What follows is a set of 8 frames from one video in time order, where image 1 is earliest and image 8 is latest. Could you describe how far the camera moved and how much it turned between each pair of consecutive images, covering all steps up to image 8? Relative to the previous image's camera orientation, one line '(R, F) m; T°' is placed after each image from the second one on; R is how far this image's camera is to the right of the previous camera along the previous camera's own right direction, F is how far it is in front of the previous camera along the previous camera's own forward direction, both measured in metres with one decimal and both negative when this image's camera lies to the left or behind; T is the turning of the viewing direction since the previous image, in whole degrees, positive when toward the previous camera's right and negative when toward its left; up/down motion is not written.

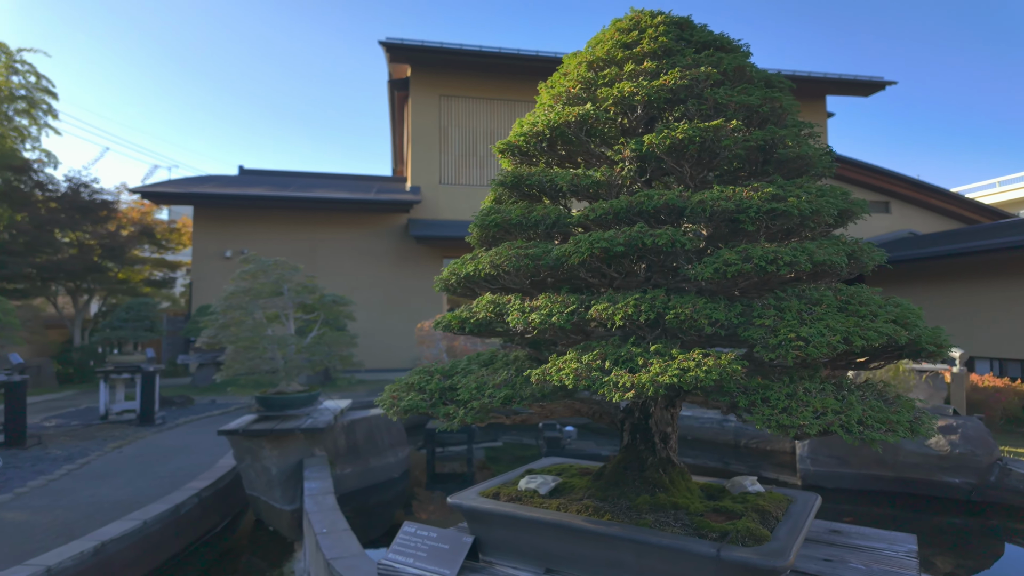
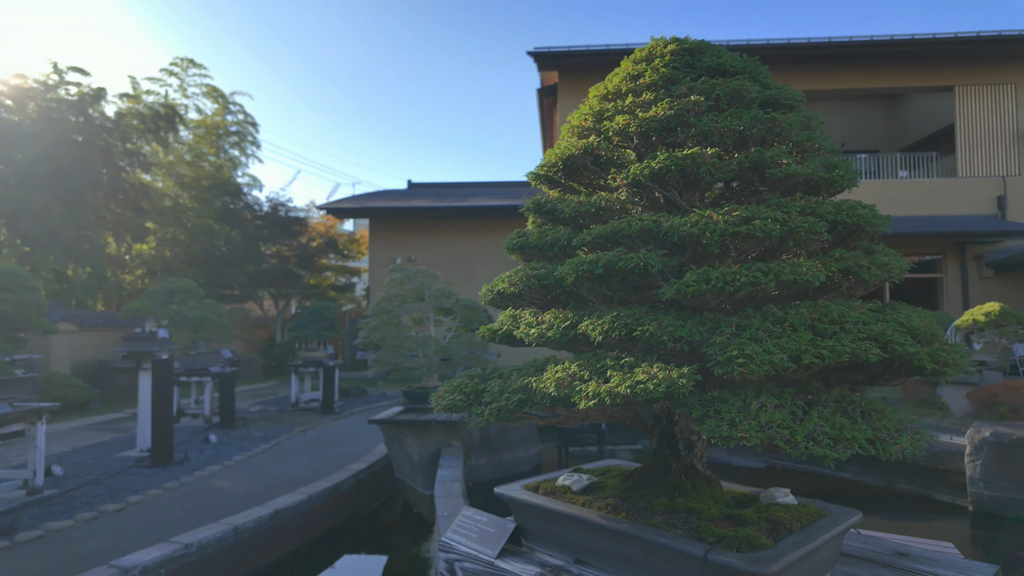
(+0.3, -0.1) m; -15°
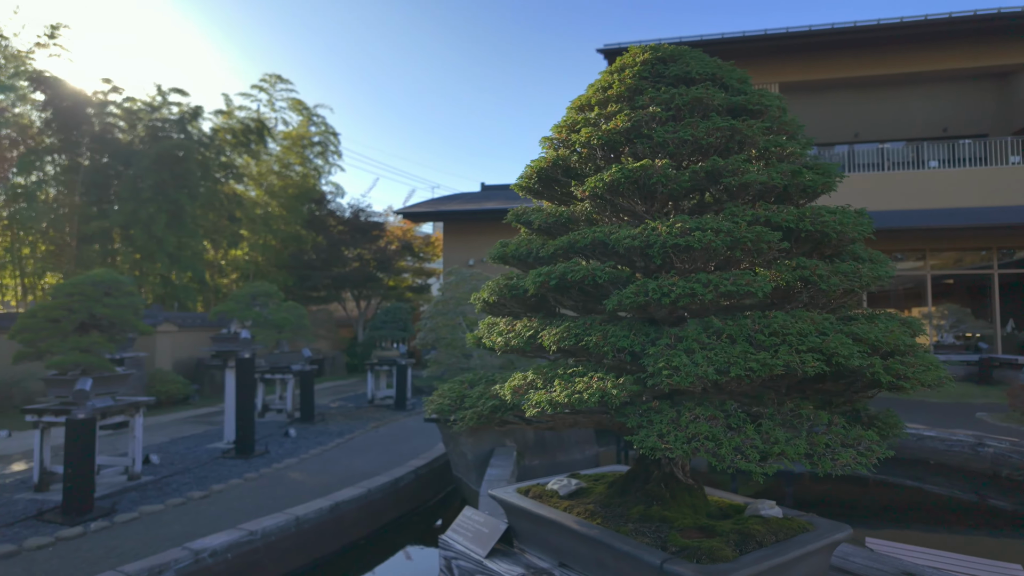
(+0.2, 0.0) m; -7°
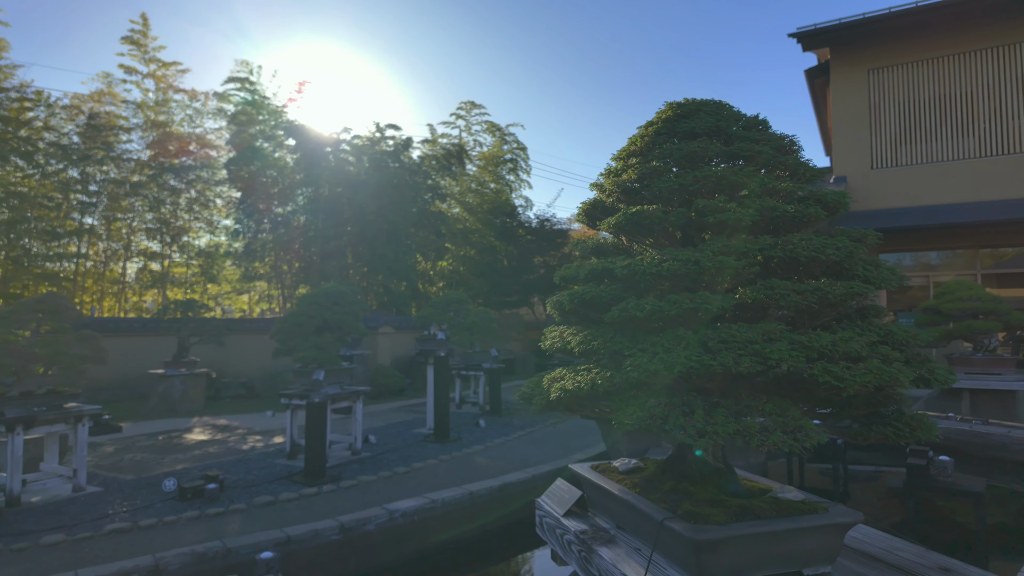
(+0.4, -0.3) m; -18°
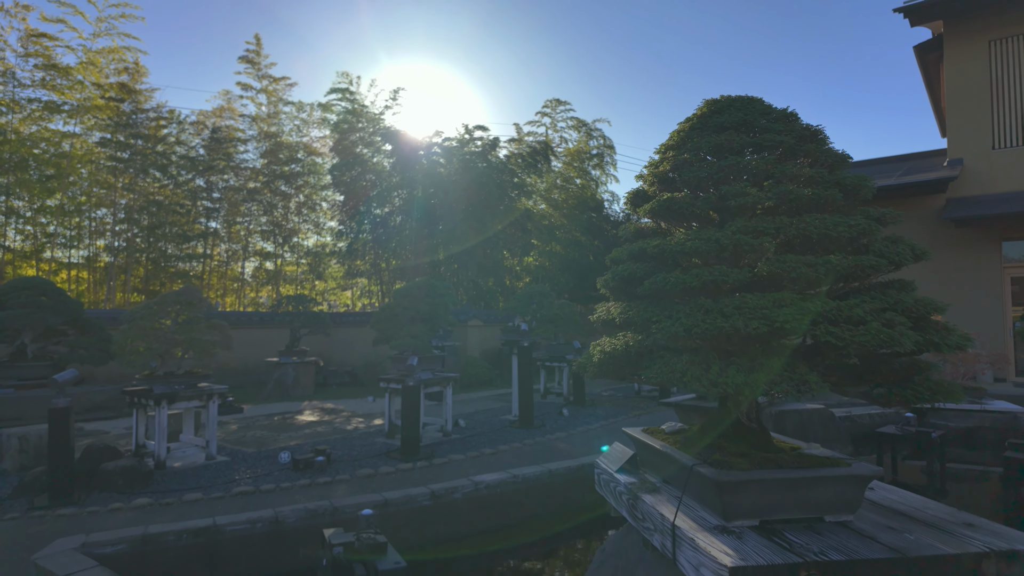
(+0.1, -0.3) m; -9°
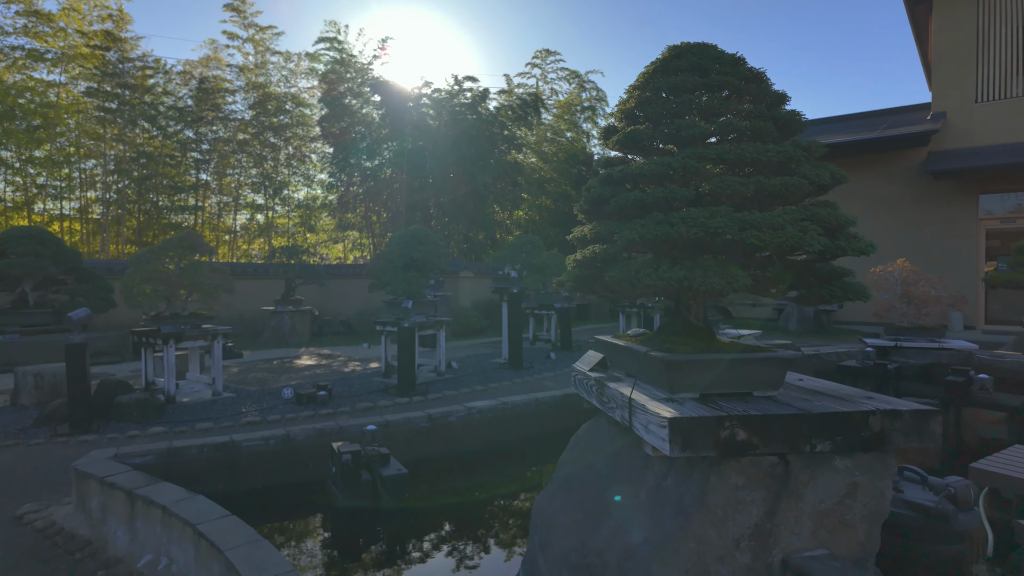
(0.0, -0.3) m; +1°
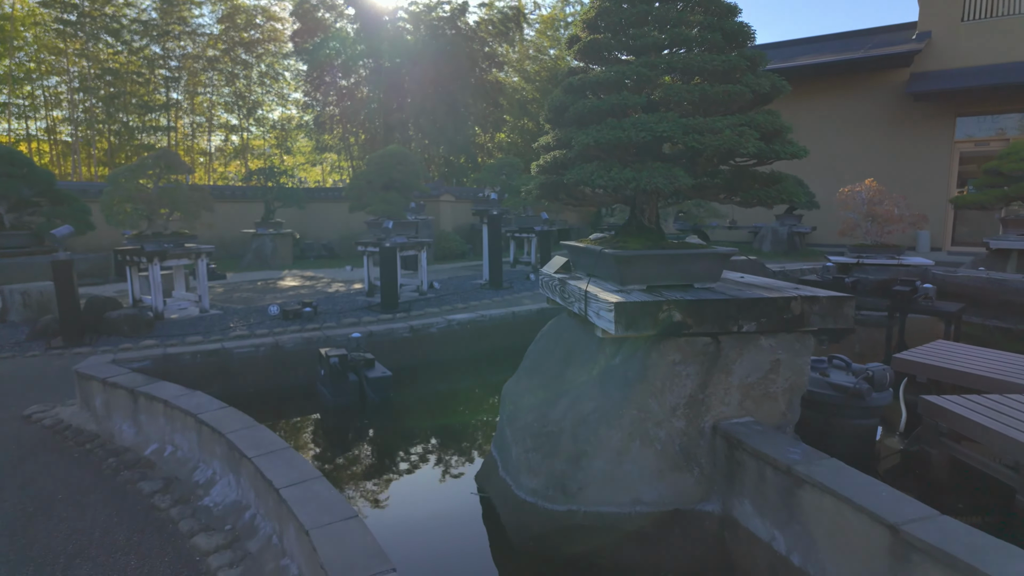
(+0.1, -0.2) m; +2°
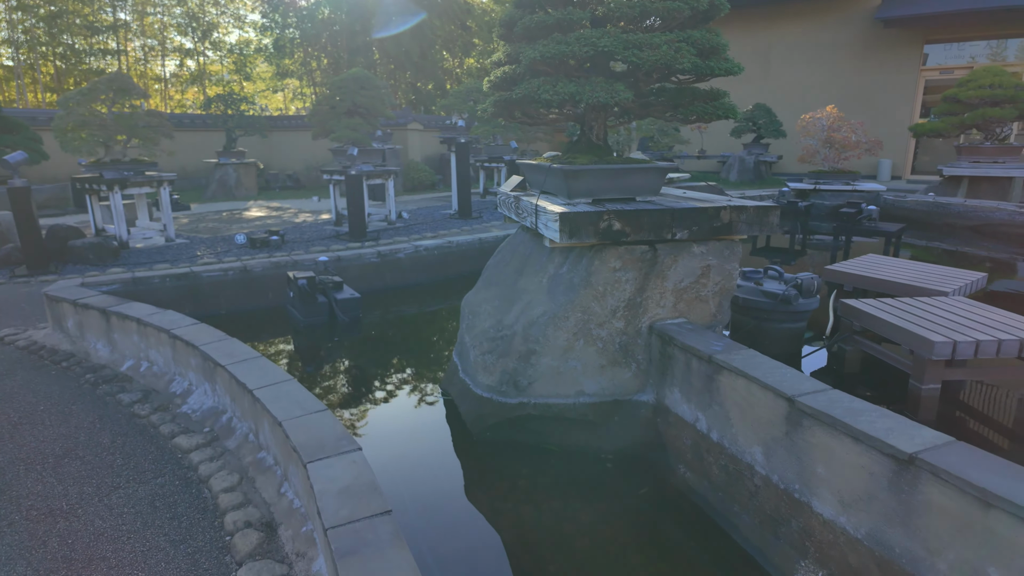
(+0.1, -0.2) m; +2°
